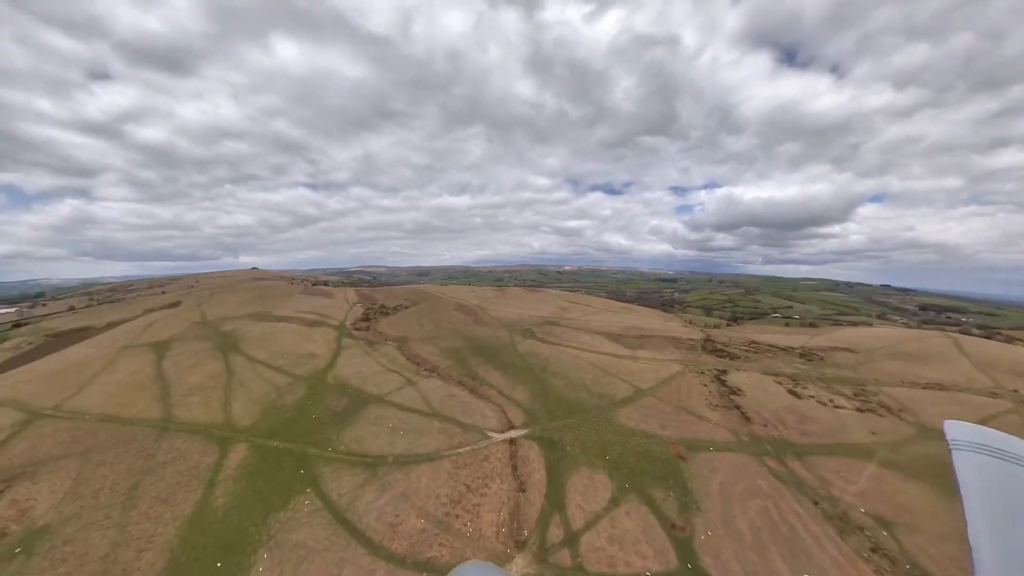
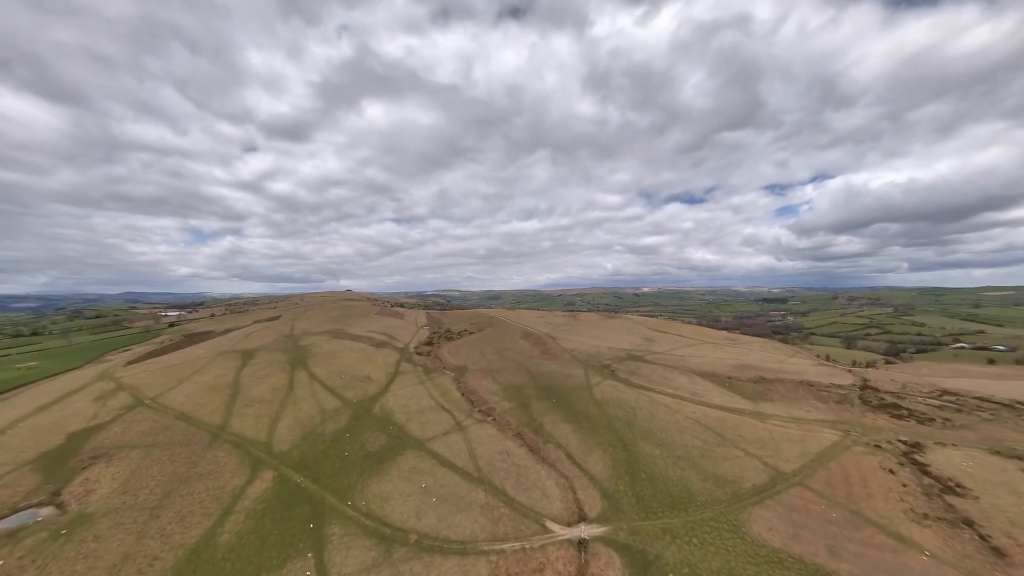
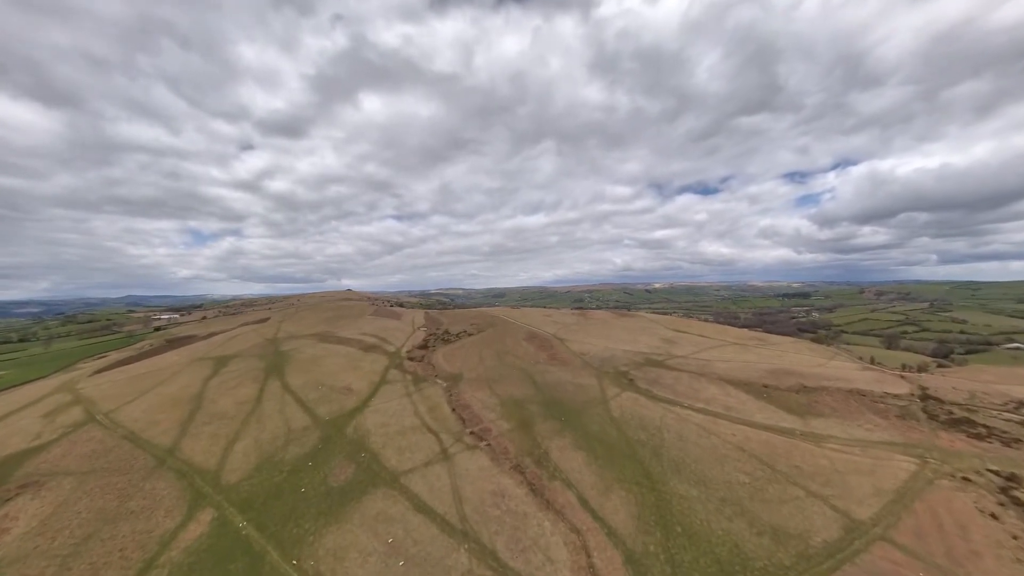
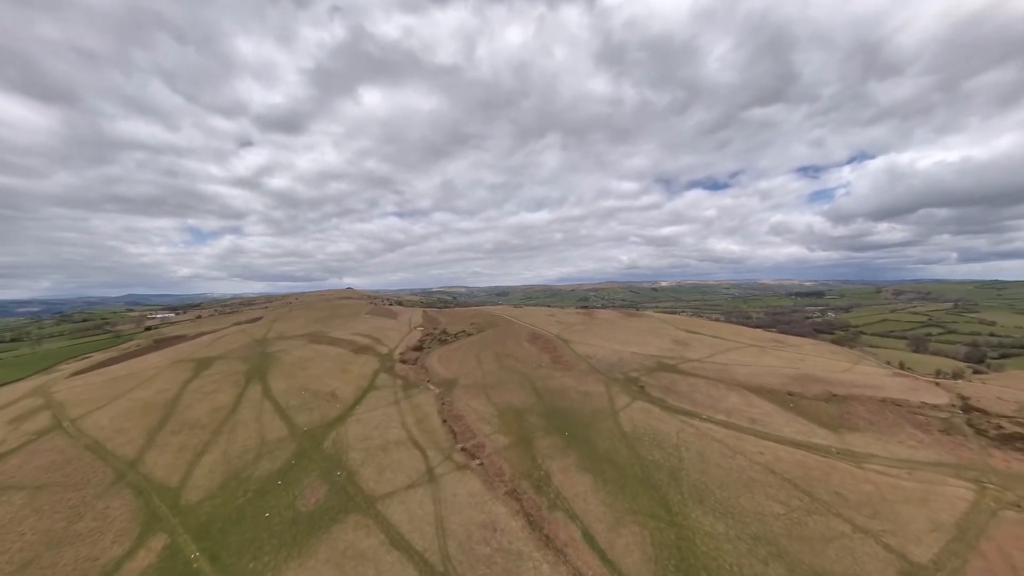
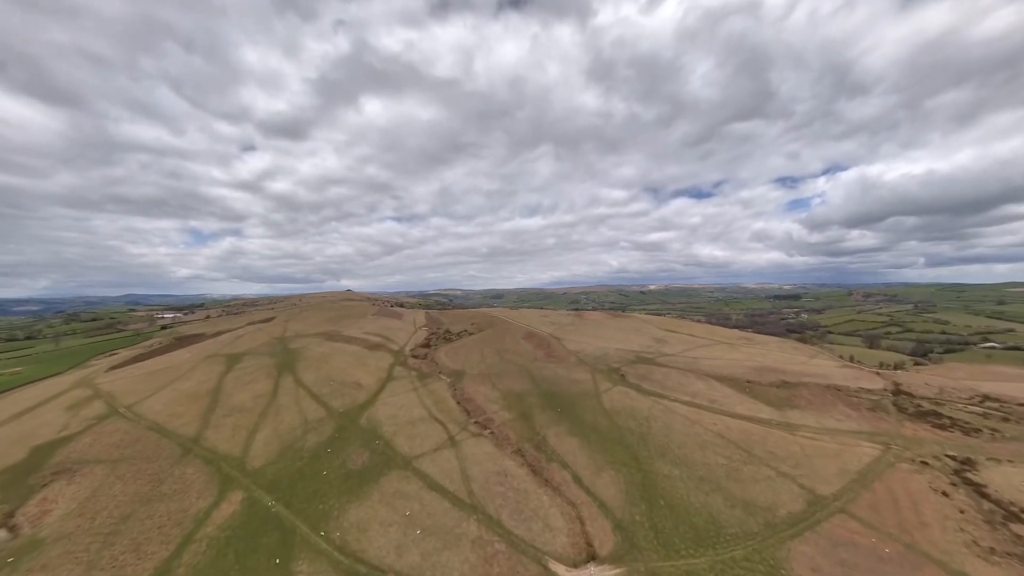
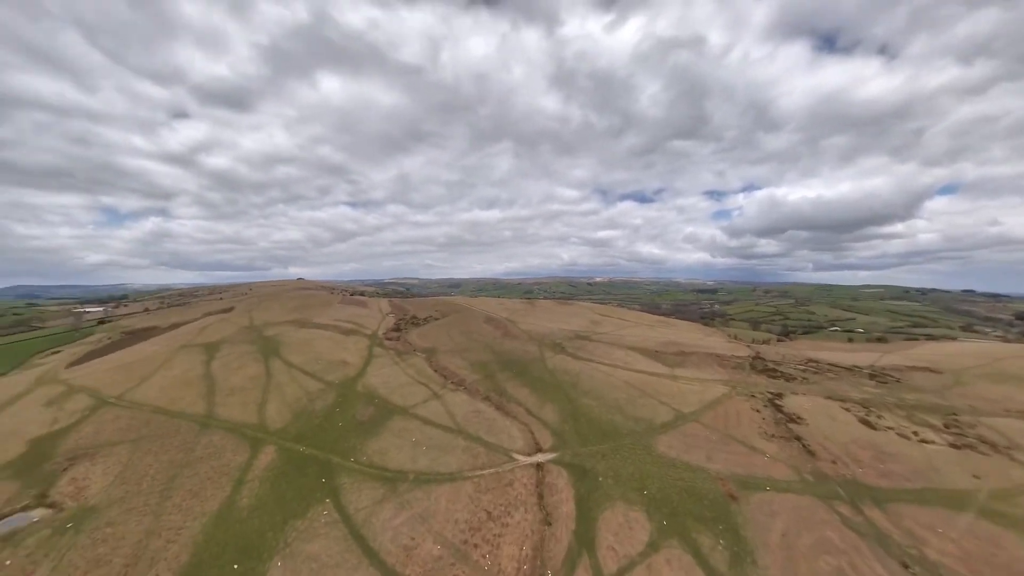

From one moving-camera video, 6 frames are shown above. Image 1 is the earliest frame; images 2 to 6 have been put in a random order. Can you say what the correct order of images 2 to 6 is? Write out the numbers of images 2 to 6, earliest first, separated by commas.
6, 2, 5, 3, 4
